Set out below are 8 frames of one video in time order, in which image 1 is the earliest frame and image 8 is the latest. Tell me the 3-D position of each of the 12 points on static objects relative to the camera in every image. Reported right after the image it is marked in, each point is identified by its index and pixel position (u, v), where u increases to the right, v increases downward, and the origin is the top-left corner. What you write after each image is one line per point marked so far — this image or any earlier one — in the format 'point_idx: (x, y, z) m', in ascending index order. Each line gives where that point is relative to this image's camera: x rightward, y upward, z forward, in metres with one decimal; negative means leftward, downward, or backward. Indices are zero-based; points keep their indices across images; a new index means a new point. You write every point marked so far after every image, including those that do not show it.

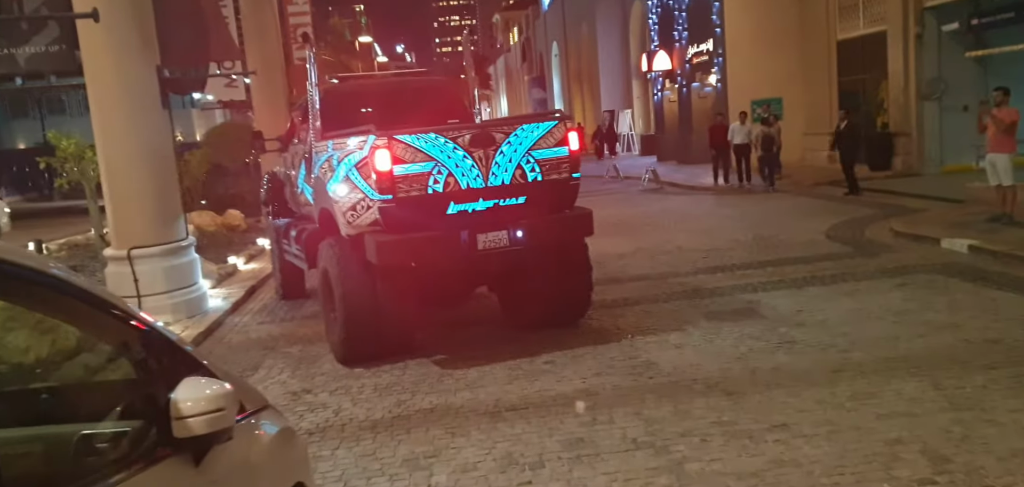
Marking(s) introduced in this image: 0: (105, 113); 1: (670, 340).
0: (-4.6, +1.4, +11.3) m
1: (+1.3, -0.8, +8.4) m
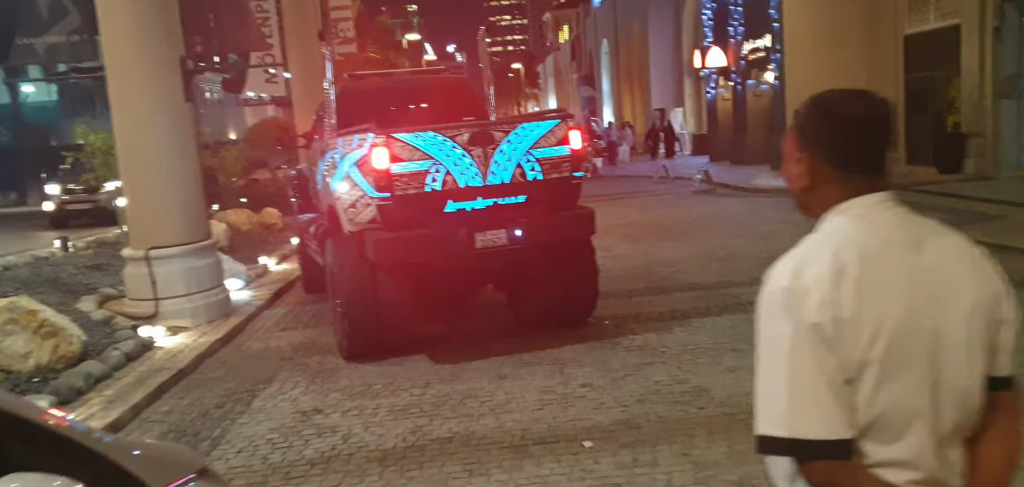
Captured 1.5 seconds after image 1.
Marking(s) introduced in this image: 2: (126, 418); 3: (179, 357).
0: (-4.1, +1.4, +10.7) m
1: (+1.6, -0.9, +7.5) m
2: (-2.9, -1.3, +7.6) m
3: (-3.1, -1.1, +9.3) m
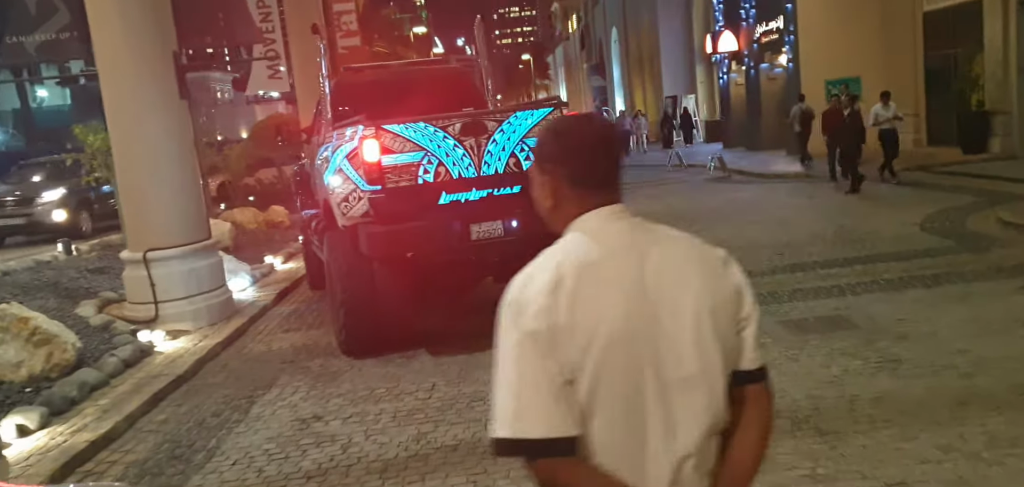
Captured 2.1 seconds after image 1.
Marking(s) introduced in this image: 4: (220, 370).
0: (-4.1, +1.4, +10.3) m
1: (+1.6, -0.8, +7.0) m
2: (-2.8, -1.3, +7.3) m
3: (-3.0, -1.1, +9.0) m
4: (-2.6, -1.1, +8.9) m
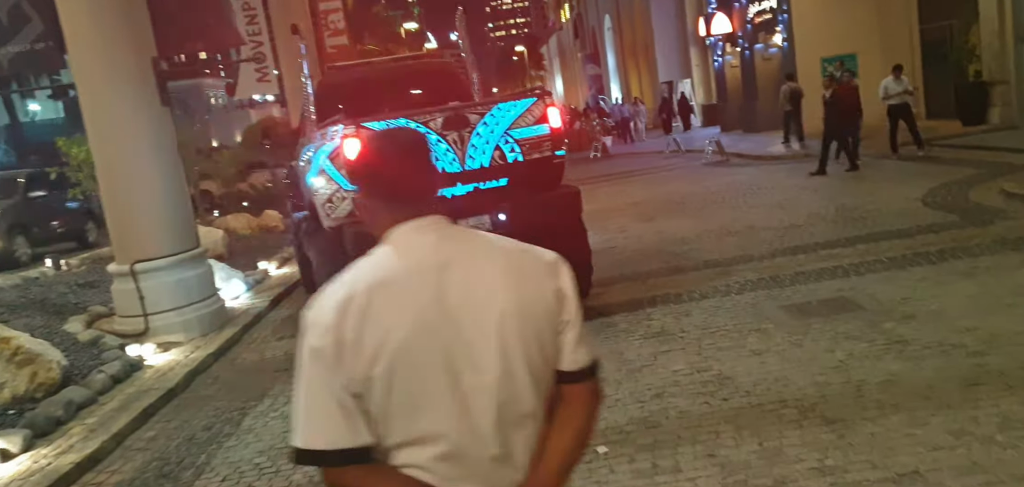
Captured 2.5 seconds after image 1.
0: (-4.2, +1.3, +10.1) m
1: (+1.6, -0.7, +6.8) m
2: (-2.8, -1.4, +7.1) m
3: (-3.0, -1.2, +8.8) m
4: (-2.6, -1.2, +8.7) m
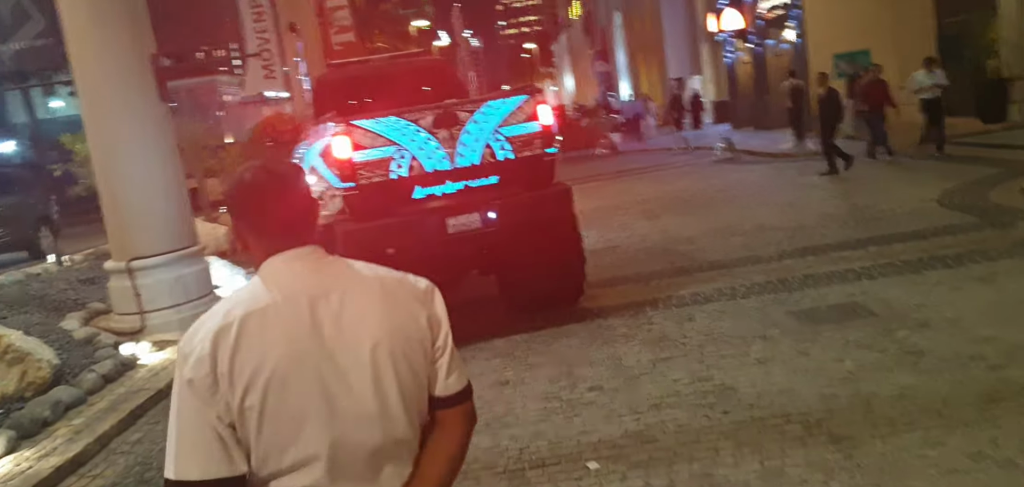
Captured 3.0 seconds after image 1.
0: (-4.2, +1.3, +9.9) m
1: (+1.6, -0.7, +6.5) m
2: (-2.9, -1.4, +6.8) m
3: (-3.0, -1.1, +8.5) m
4: (-2.6, -1.2, +8.5) m
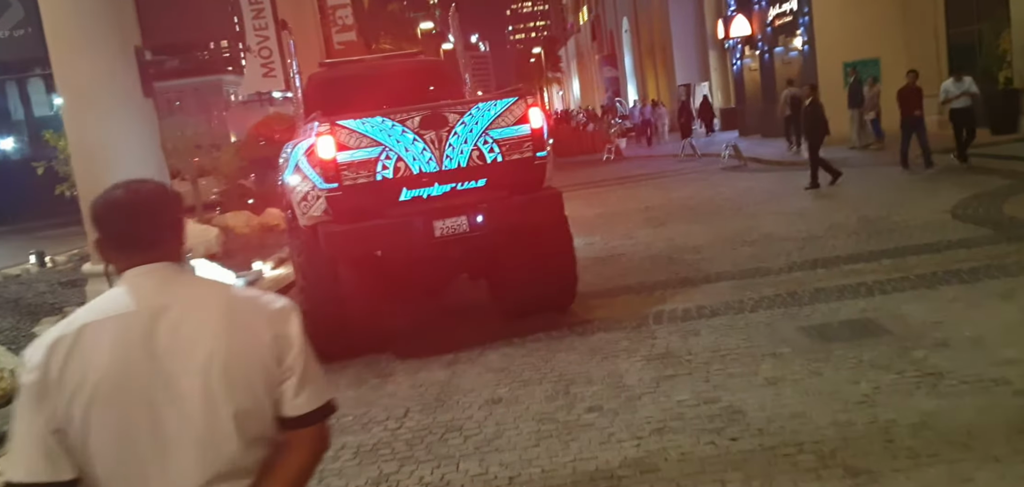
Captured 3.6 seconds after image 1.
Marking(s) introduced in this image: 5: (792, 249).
0: (-4.2, +1.3, +9.5) m
1: (+1.5, -0.8, +6.1) m
2: (-2.9, -1.4, +6.4) m
3: (-3.1, -1.2, +8.1) m
4: (-2.7, -1.2, +8.1) m
5: (+2.8, 0.0, +10.2) m
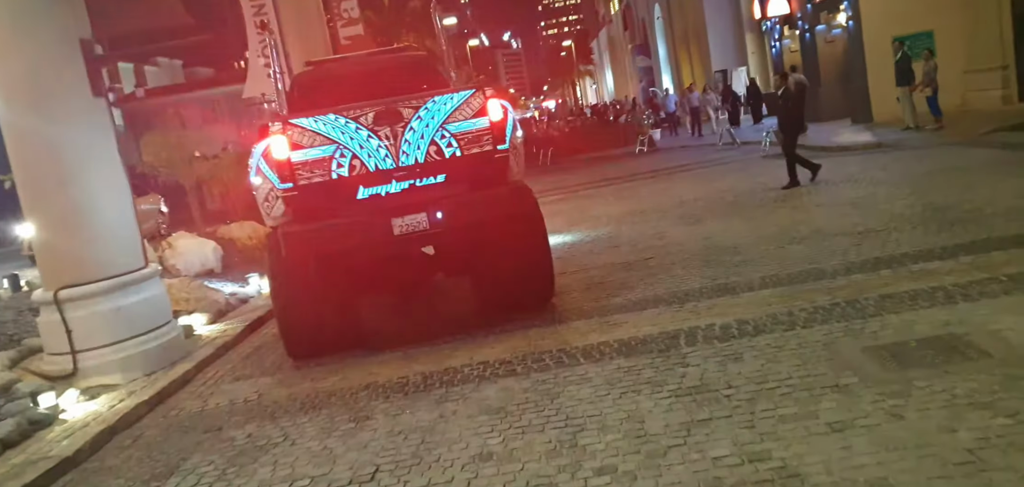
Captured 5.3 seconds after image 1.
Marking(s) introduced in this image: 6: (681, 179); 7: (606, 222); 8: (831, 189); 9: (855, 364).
0: (-4.2, +1.1, +8.4) m
1: (+1.5, -0.8, +4.7) m
2: (-3.0, -1.6, +5.2) m
3: (-3.0, -1.3, +6.9) m
4: (-2.6, -1.4, +6.9) m
5: (+2.9, 0.0, +8.7) m
6: (+2.9, +1.1, +17.4) m
7: (+1.2, +0.3, +13.1) m
8: (+4.1, +0.7, +12.7) m
9: (+1.8, -0.7, +5.4) m
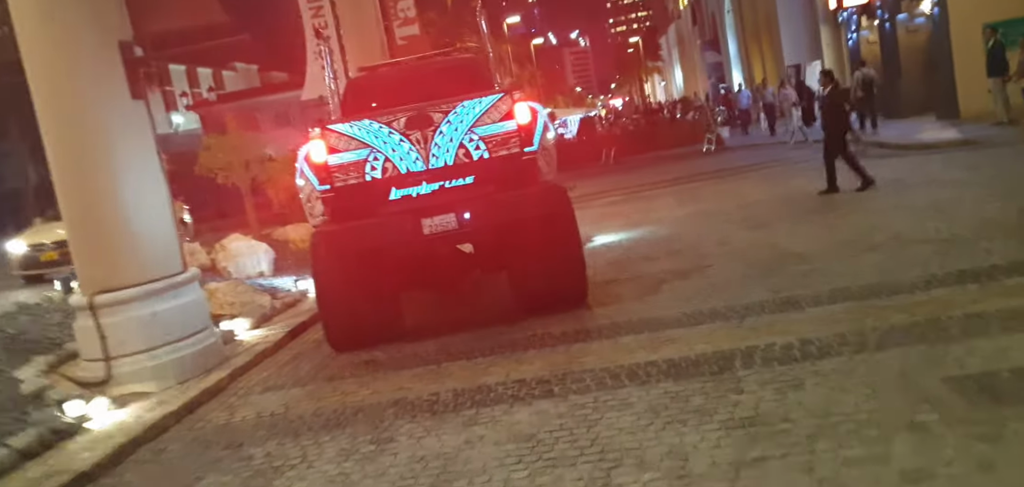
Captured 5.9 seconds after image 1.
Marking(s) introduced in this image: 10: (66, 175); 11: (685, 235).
0: (-3.8, +1.1, +8.1) m
1: (+1.6, -0.9, +4.1) m
2: (-2.8, -1.6, +4.9) m
3: (-2.8, -1.4, +6.6) m
4: (-2.4, -1.4, +6.5) m
5: (+3.3, -0.1, +7.9) m
6: (+4.0, +1.1, +16.6) m
7: (+1.9, +0.2, +12.5) m
8: (+4.7, +0.6, +11.9) m
9: (+2.0, -0.7, +4.7) m
10: (-3.7, +0.5, +8.2) m
11: (+2.0, +0.1, +11.3) m
